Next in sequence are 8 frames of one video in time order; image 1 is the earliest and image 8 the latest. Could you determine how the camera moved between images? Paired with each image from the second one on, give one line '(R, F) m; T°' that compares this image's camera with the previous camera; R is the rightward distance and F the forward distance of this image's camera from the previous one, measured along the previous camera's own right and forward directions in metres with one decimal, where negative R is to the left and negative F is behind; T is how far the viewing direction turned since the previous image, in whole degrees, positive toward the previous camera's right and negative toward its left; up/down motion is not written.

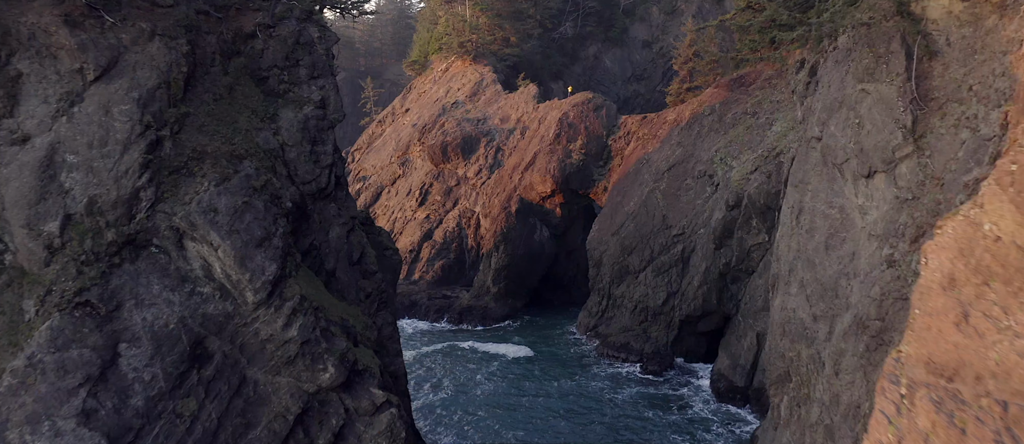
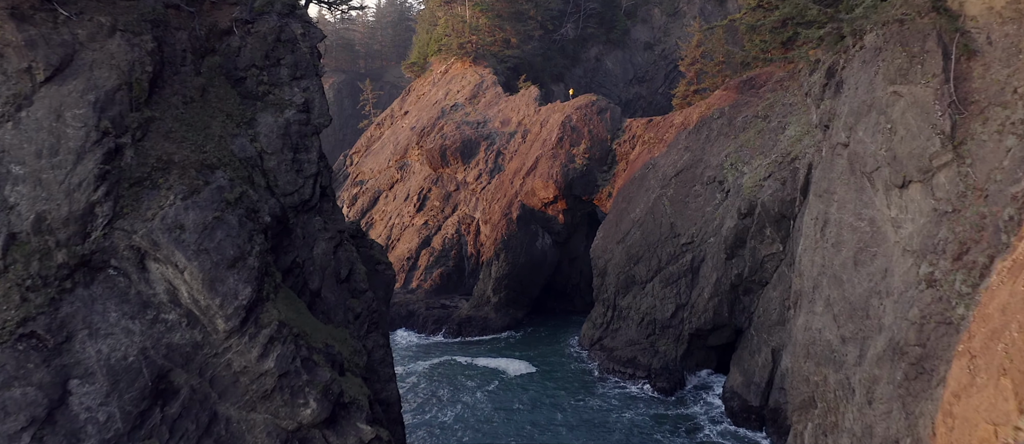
(-0.1, +1.4) m; 0°
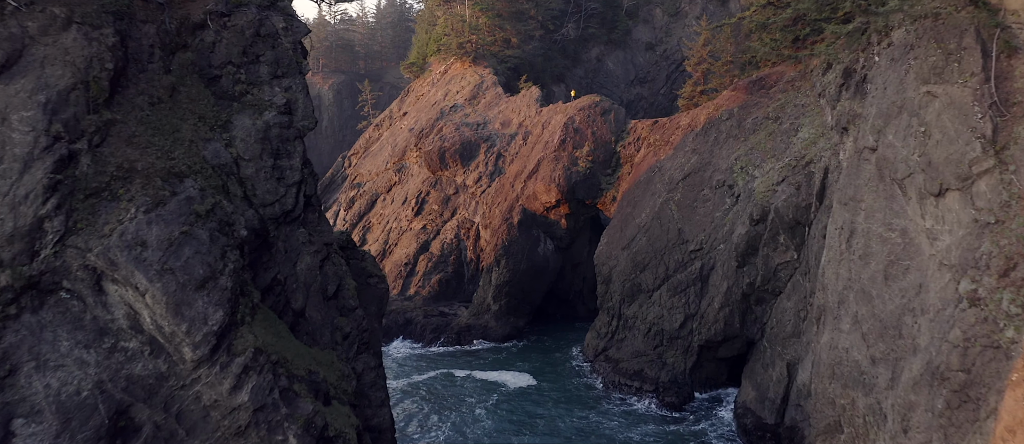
(-0.1, +1.3) m; 0°
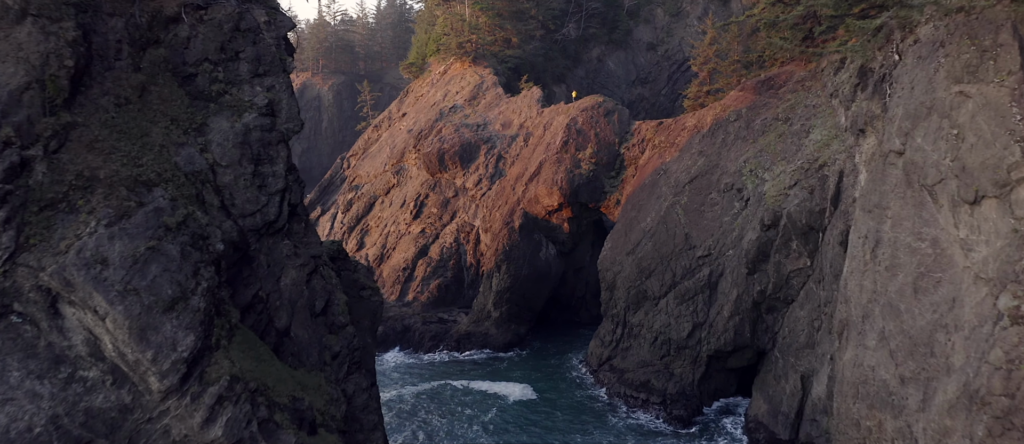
(0.0, +1.0) m; 0°
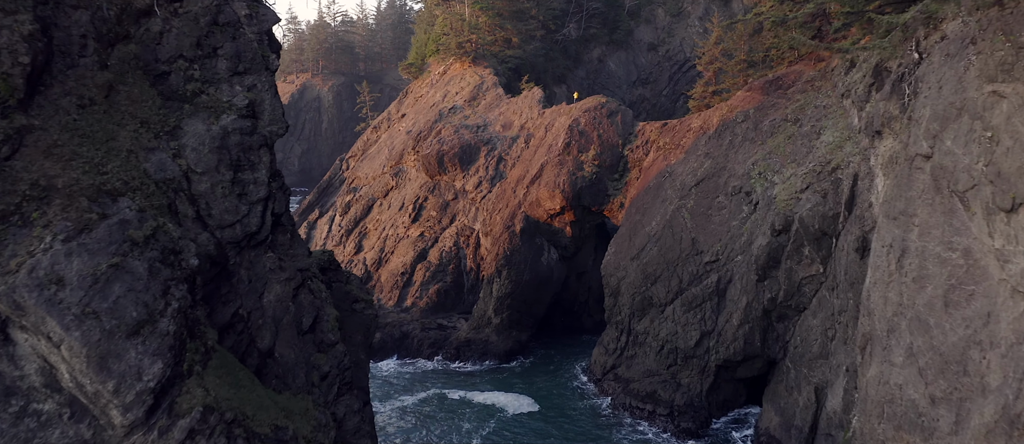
(0.0, +0.9) m; 0°
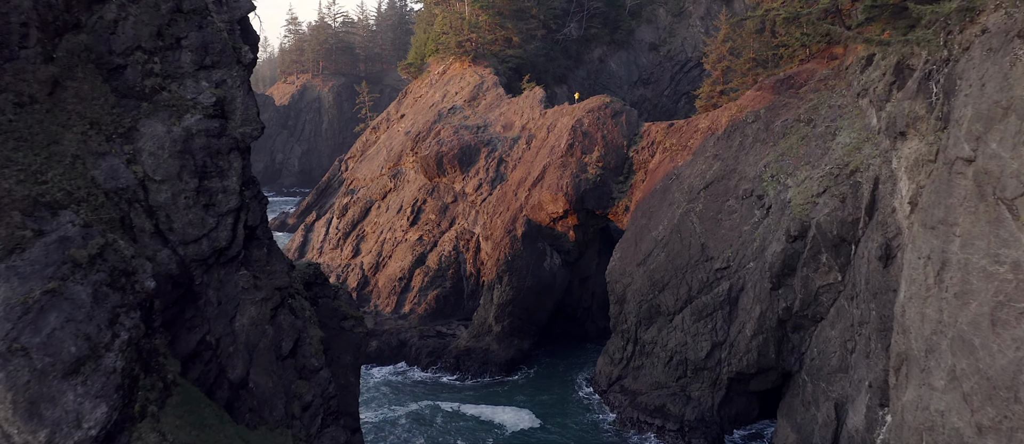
(-0.1, +1.2) m; 0°
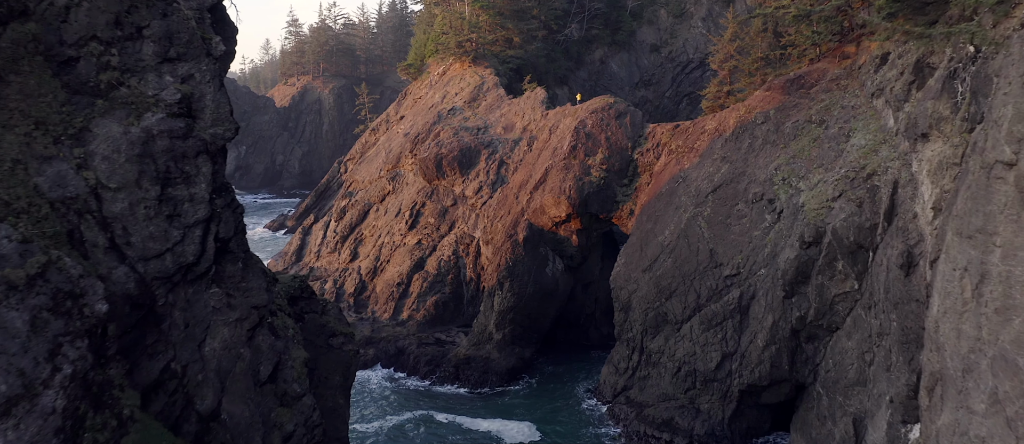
(0.0, +1.0) m; 0°
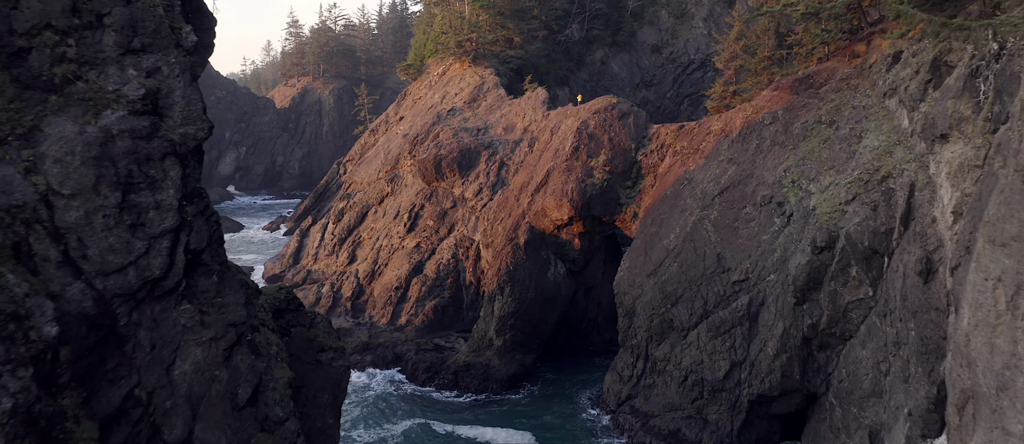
(0.0, +0.8) m; 0°
